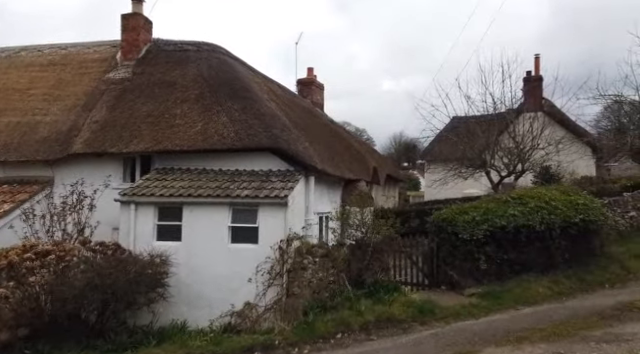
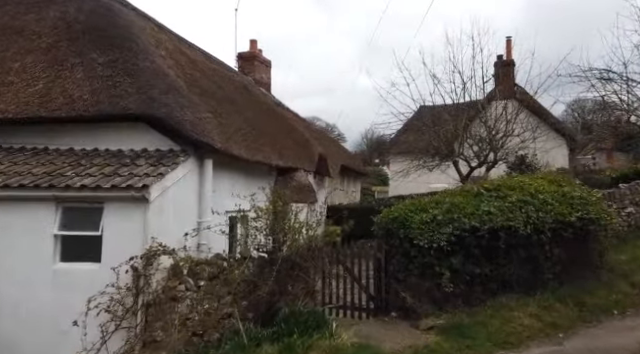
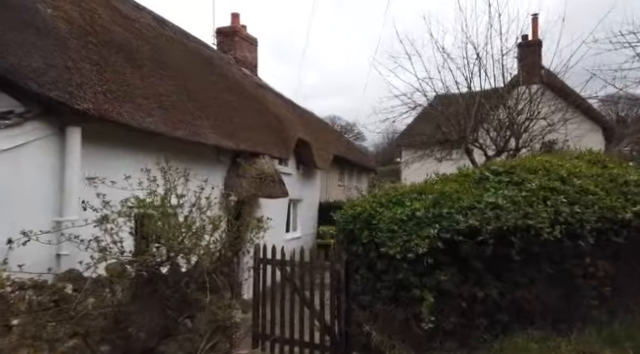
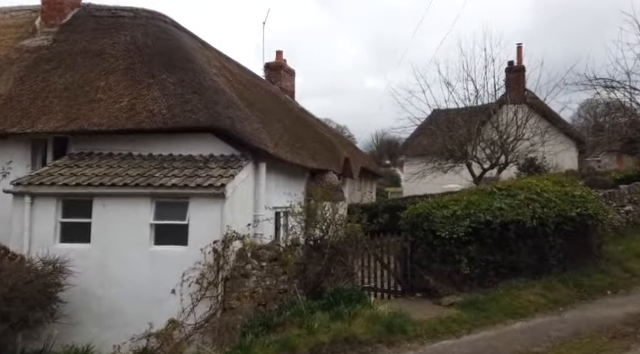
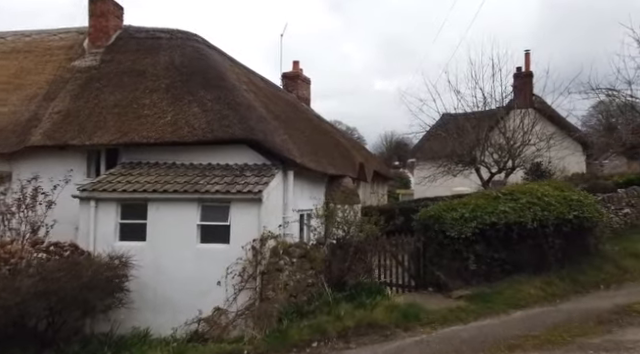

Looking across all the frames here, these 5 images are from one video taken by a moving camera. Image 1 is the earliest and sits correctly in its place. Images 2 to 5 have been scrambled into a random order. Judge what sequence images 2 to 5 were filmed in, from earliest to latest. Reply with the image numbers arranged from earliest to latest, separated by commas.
5, 4, 2, 3
